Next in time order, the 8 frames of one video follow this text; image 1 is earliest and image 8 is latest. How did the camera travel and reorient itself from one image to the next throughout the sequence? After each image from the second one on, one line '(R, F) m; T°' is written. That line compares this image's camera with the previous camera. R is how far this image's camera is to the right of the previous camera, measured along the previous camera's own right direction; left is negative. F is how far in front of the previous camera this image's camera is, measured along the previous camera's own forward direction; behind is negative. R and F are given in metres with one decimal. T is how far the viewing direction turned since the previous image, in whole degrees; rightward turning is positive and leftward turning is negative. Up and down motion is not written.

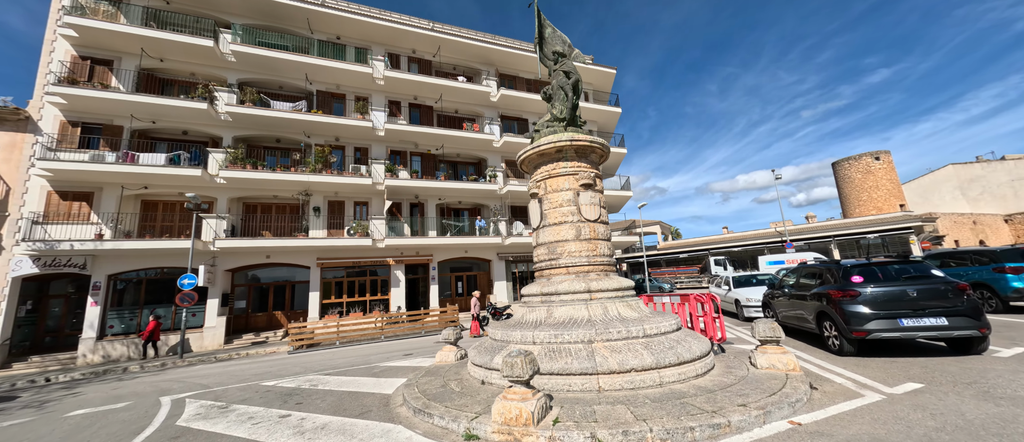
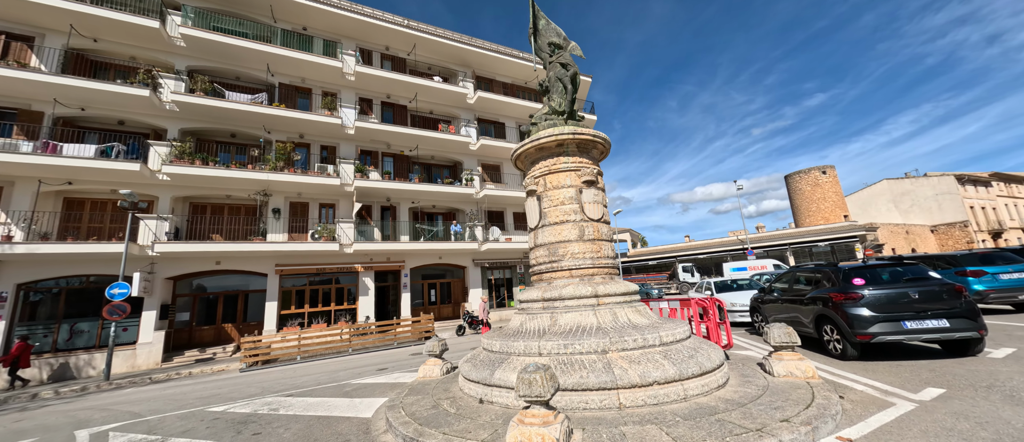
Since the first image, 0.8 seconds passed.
(-0.5, +0.5) m; +5°
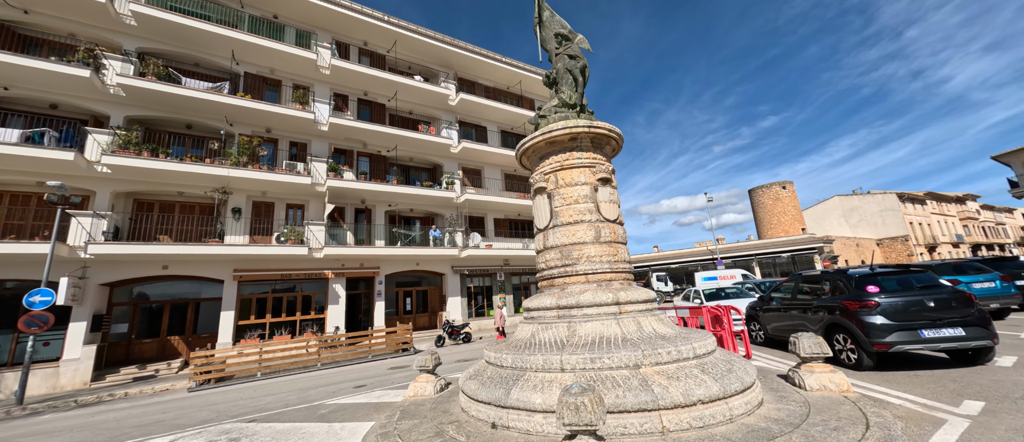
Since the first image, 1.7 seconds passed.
(-0.5, +0.6) m; +5°
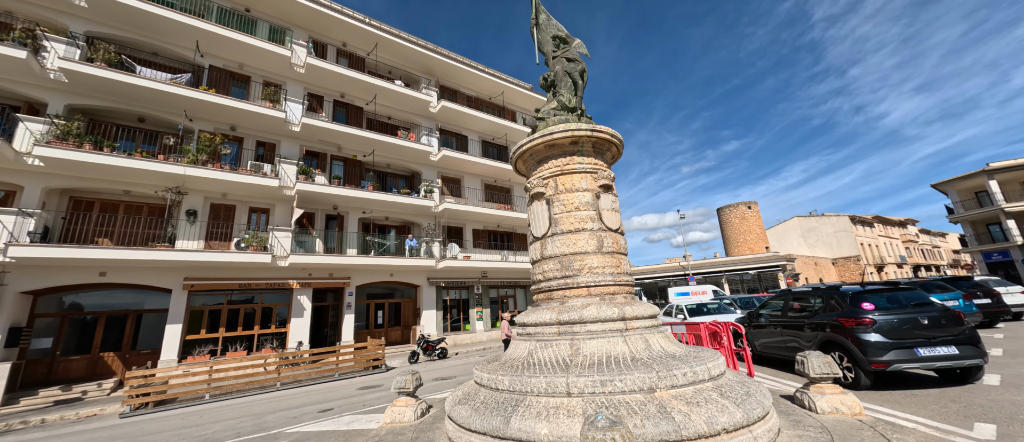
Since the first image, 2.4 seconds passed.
(-0.3, +0.4) m; +4°
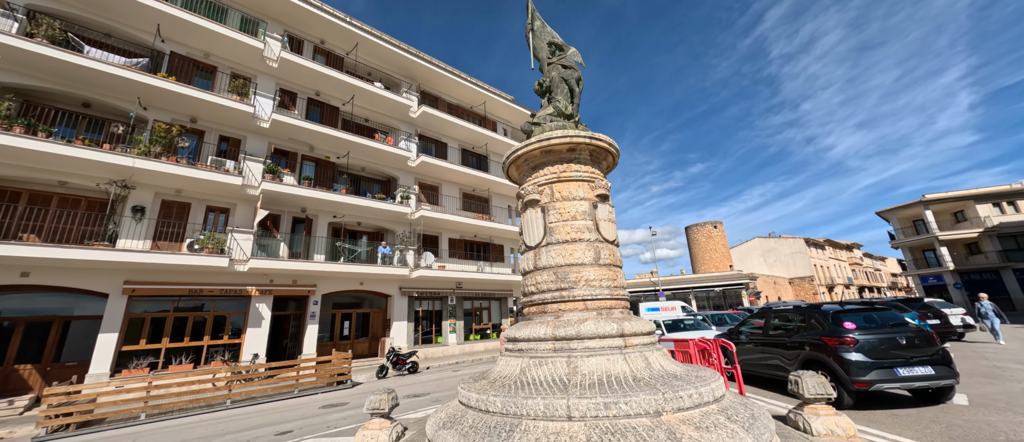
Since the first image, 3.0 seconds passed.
(-0.3, +0.3) m; +4°
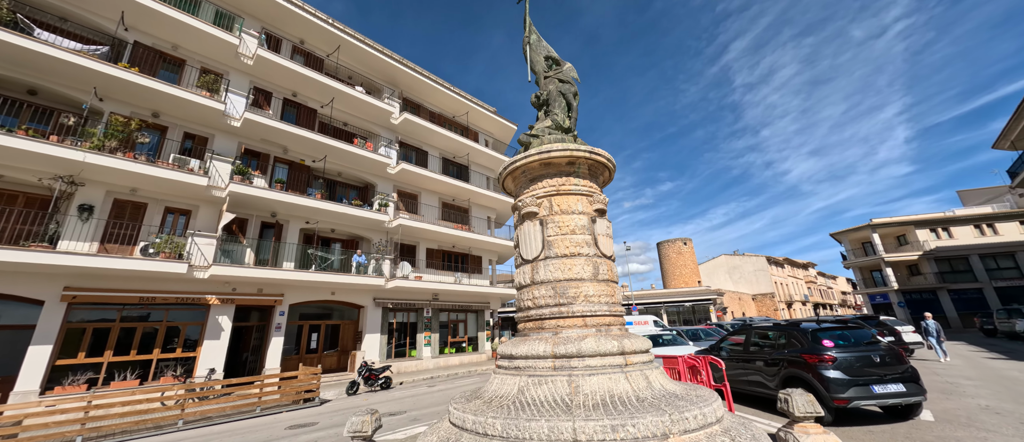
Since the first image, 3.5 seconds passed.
(-0.3, +0.1) m; +4°
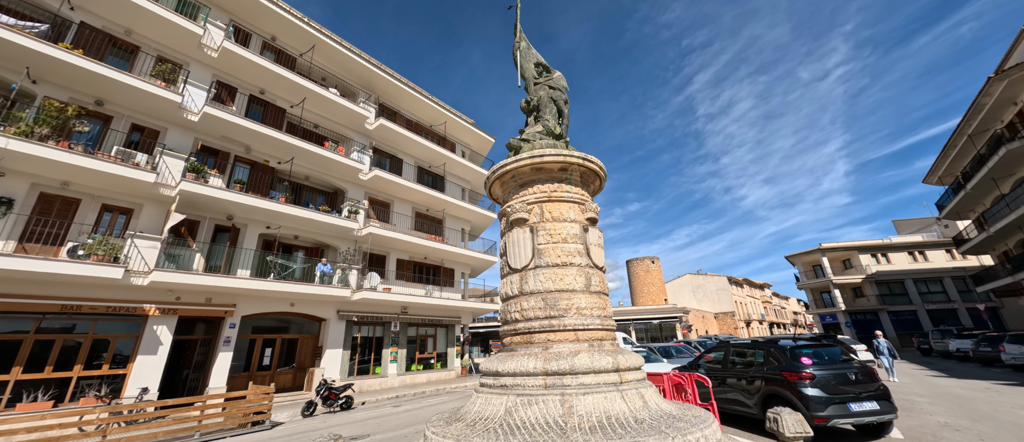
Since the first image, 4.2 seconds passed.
(-0.2, +0.3) m; +5°
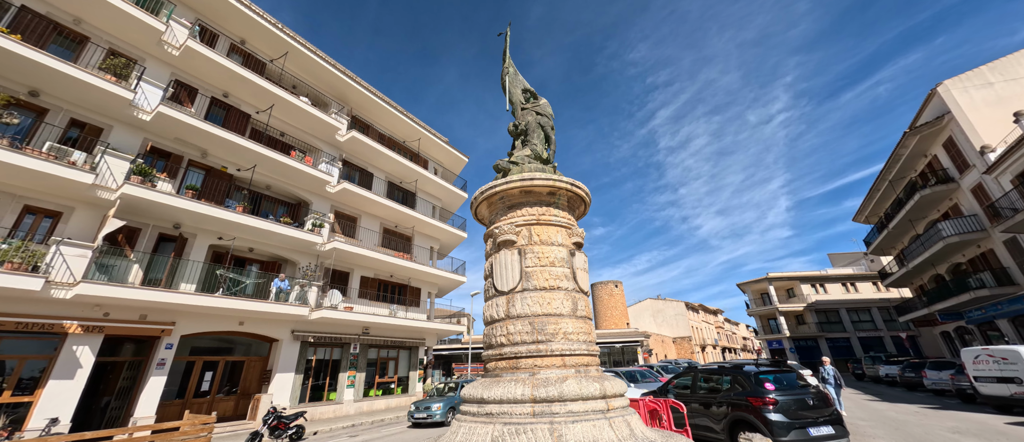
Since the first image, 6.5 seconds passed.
(-0.3, 0.0) m; +5°
